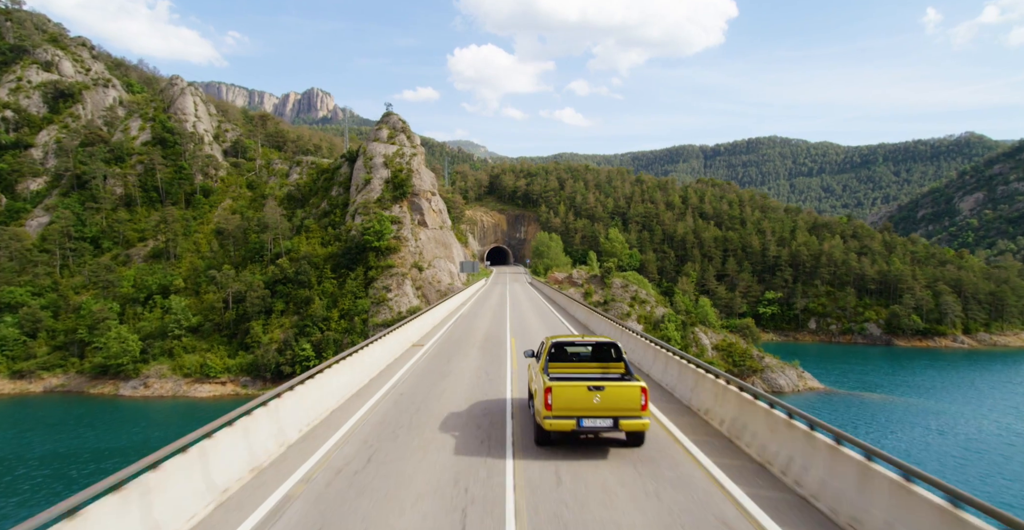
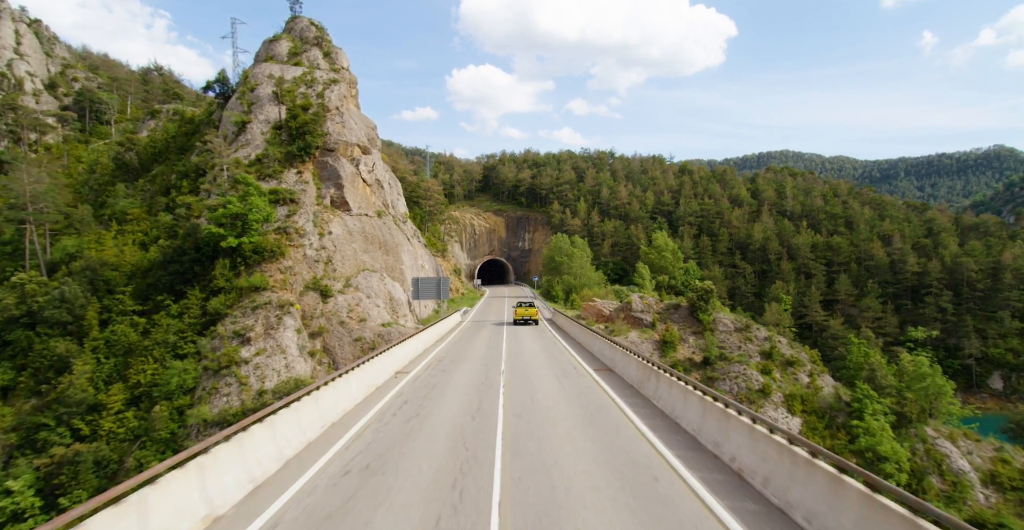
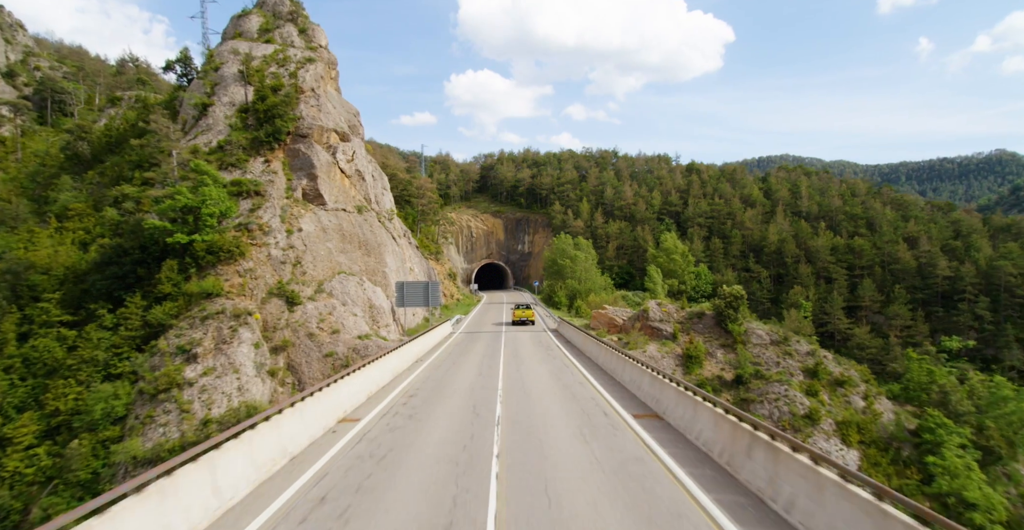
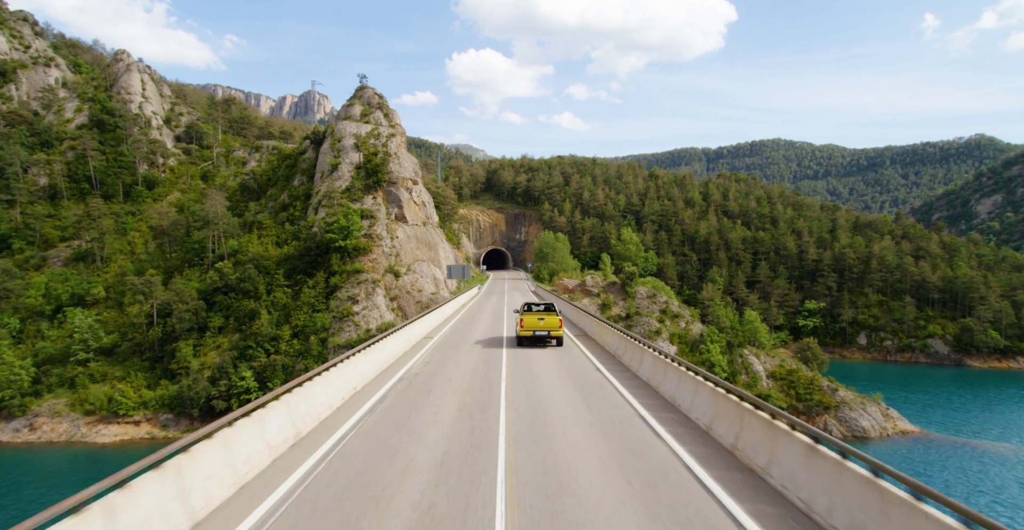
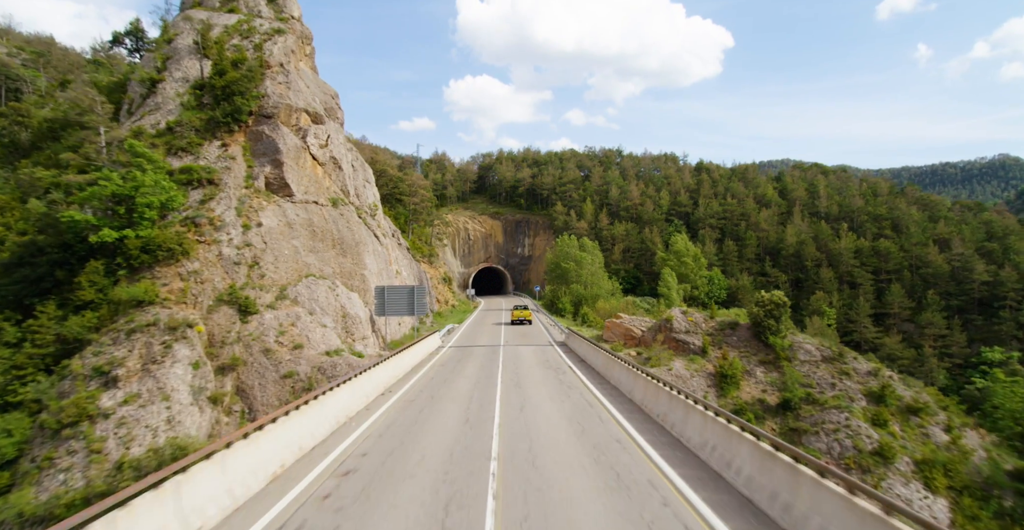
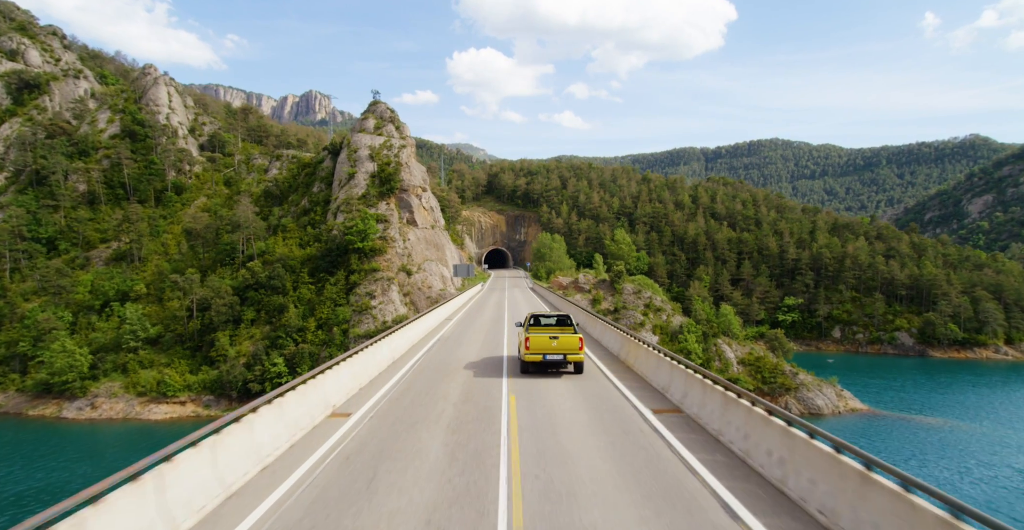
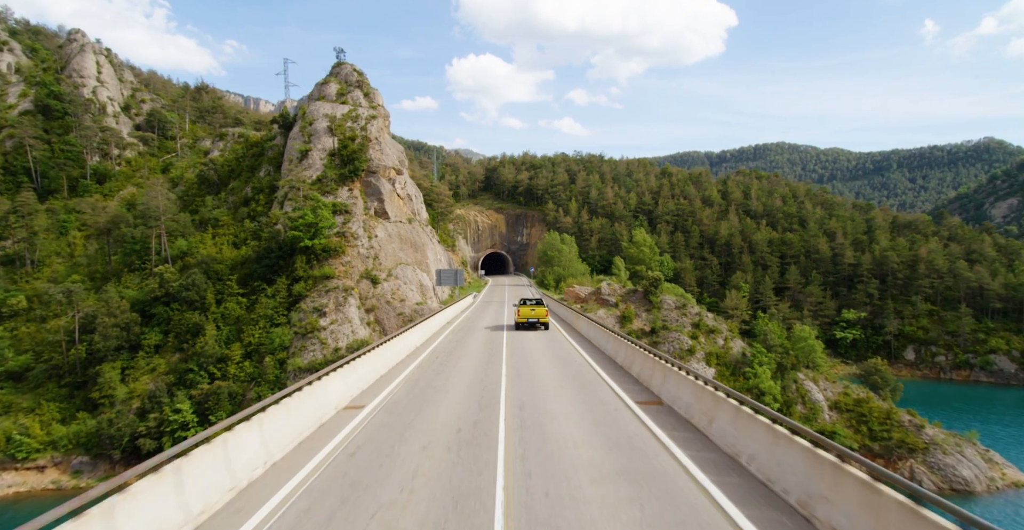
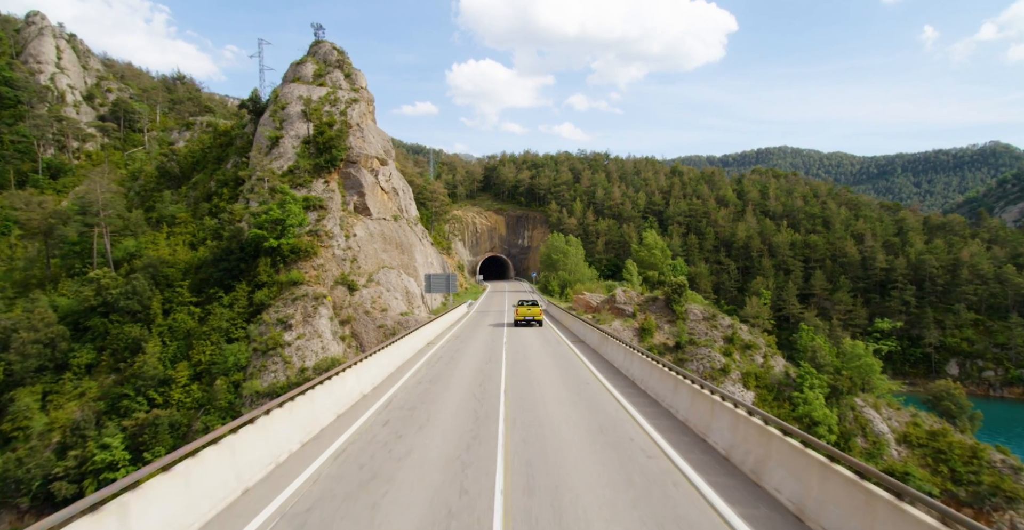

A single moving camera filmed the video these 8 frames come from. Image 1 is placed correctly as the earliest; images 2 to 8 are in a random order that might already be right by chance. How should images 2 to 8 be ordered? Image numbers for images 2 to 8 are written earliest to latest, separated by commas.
6, 4, 7, 8, 2, 3, 5
